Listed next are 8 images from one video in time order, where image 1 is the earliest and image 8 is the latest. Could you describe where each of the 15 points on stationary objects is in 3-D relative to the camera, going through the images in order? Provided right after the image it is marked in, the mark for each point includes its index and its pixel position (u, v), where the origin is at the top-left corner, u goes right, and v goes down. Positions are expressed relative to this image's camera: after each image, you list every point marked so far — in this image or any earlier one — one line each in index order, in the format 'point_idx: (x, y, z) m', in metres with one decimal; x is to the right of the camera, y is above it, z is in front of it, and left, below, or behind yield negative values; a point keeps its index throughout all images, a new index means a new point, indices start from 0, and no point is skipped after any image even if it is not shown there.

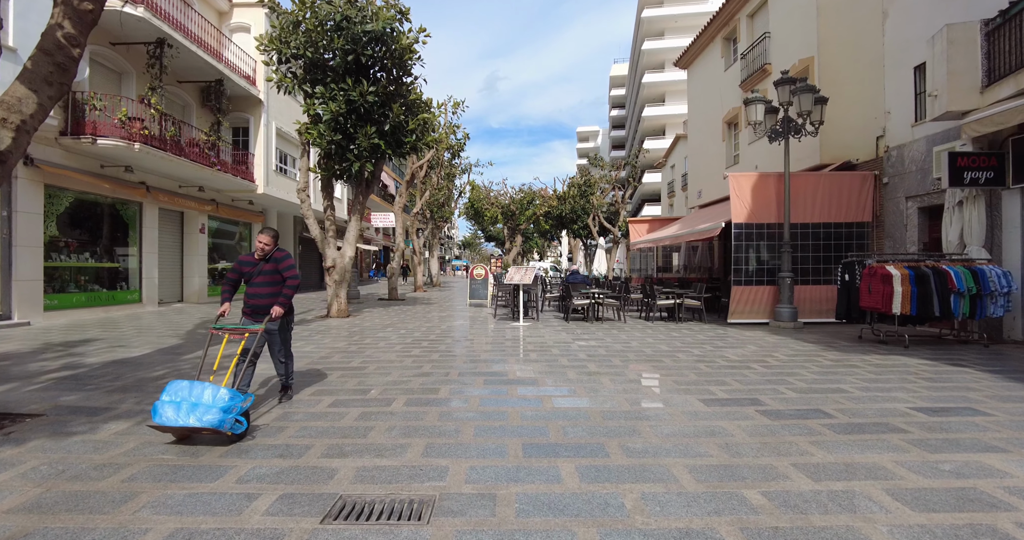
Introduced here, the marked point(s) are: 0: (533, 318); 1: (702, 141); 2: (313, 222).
0: (+0.5, -1.2, +12.2) m
1: (+7.4, +4.9, +19.8) m
2: (-4.9, +1.1, +12.6) m
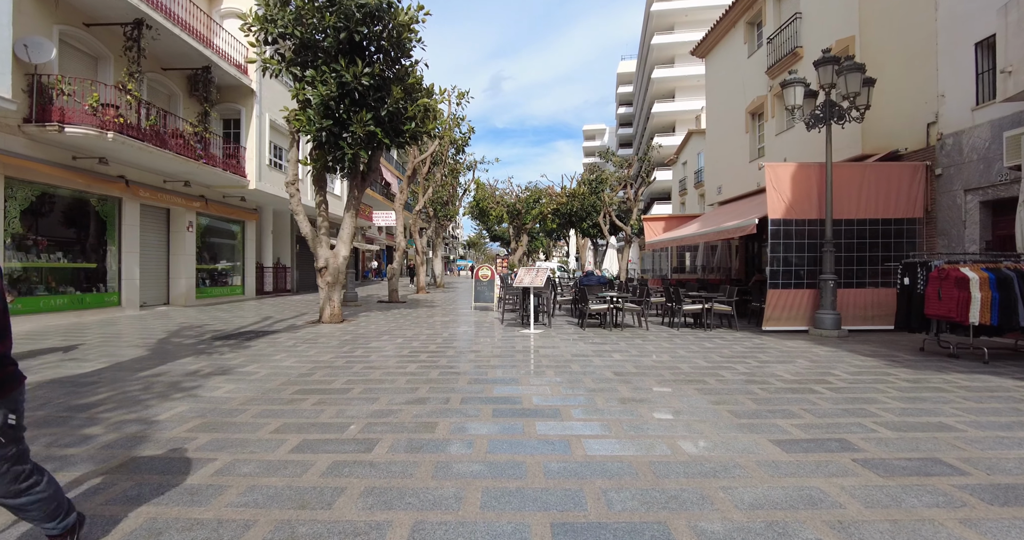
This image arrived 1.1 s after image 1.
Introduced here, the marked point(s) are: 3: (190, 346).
0: (+0.7, -1.2, +11.0) m
1: (+7.6, +4.9, +18.6) m
2: (-4.7, +1.1, +11.6) m
3: (-5.2, -1.2, +8.3) m
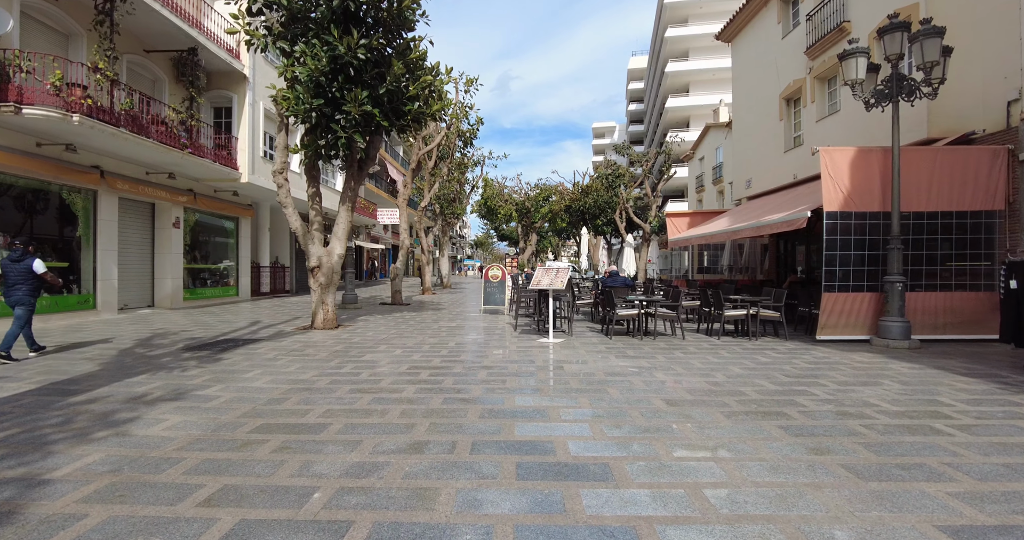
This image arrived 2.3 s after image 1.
0: (+1.0, -1.2, +9.7) m
1: (+8.0, +4.9, +17.2) m
2: (-4.4, +1.1, +10.3) m
3: (-5.0, -1.2, +7.1) m
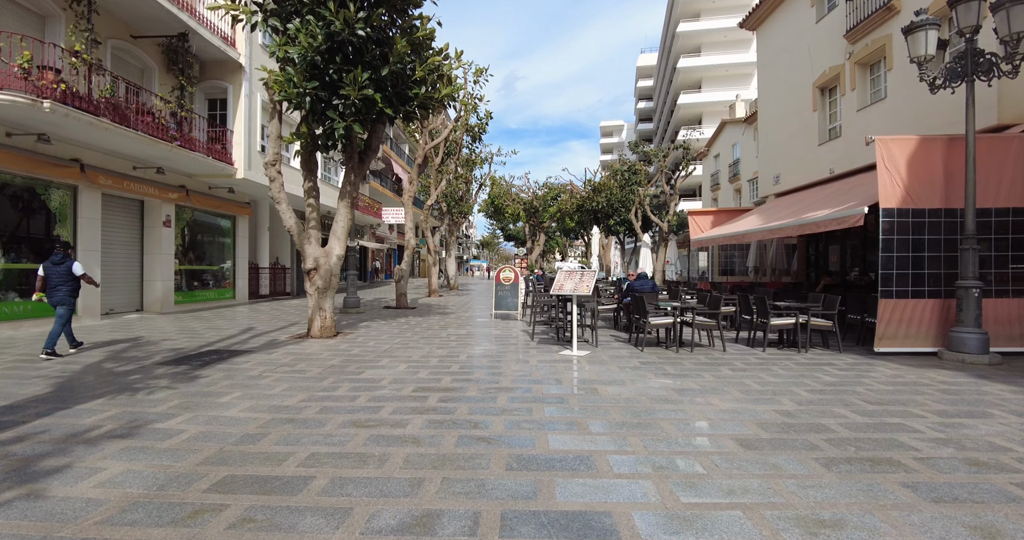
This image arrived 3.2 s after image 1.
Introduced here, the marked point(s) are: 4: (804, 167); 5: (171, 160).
0: (+1.3, -1.2, +8.7) m
1: (+8.4, +4.8, +16.1) m
2: (-4.1, +1.1, +9.4) m
3: (-4.7, -1.3, +6.2) m
4: (+8.3, +3.0, +14.6) m
5: (-8.4, +2.7, +12.6) m
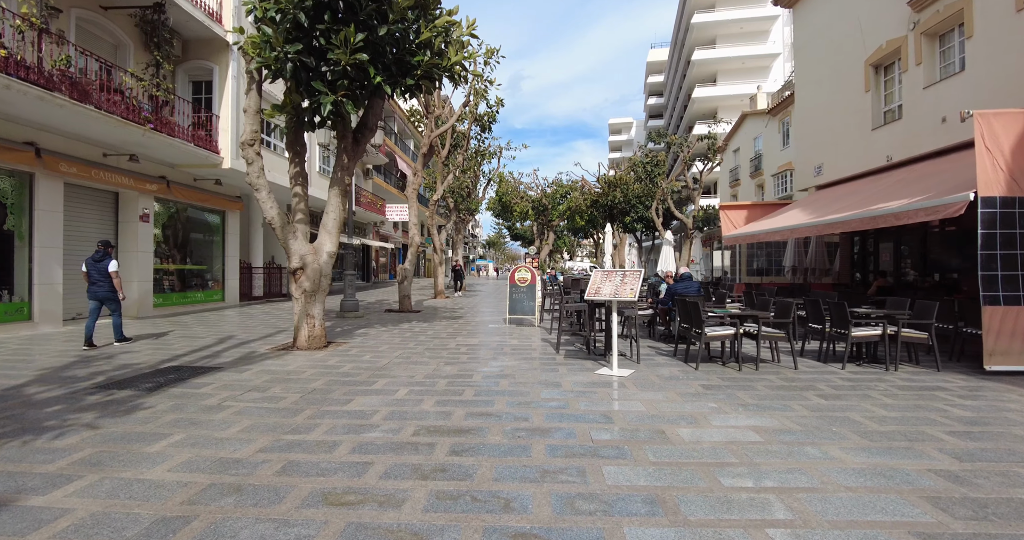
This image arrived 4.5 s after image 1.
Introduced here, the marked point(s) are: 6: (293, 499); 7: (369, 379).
0: (+1.6, -1.2, +7.2) m
1: (+8.8, +4.8, +14.6) m
2: (-3.8, +1.1, +8.0) m
3: (-4.4, -1.3, +4.7) m
4: (+8.7, +3.0, +13.1) m
5: (-8.0, +2.7, +11.2) m
6: (-1.3, -1.3, +3.2) m
7: (-1.7, -1.3, +6.1) m
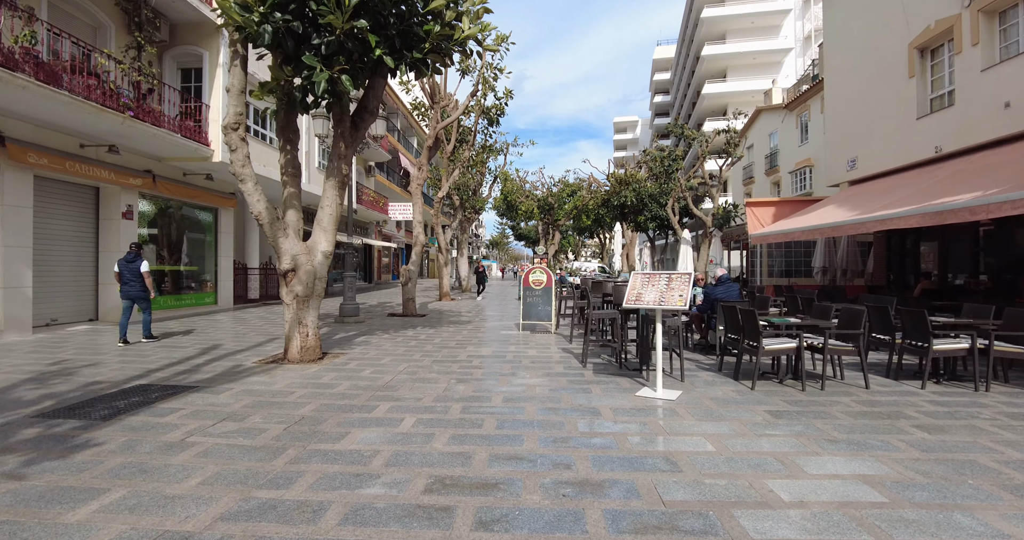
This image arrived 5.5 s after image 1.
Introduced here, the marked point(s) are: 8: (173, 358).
0: (+1.9, -1.3, +6.3) m
1: (+9.1, +4.8, +13.6) m
2: (-3.5, +1.0, +7.0) m
3: (-4.2, -1.3, +3.8) m
4: (+9.0, +2.9, +12.1) m
5: (-7.7, +2.7, +10.3) m
6: (-1.0, -1.4, +2.2) m
7: (-1.4, -1.3, +5.2) m
8: (-5.0, -1.3, +7.5) m
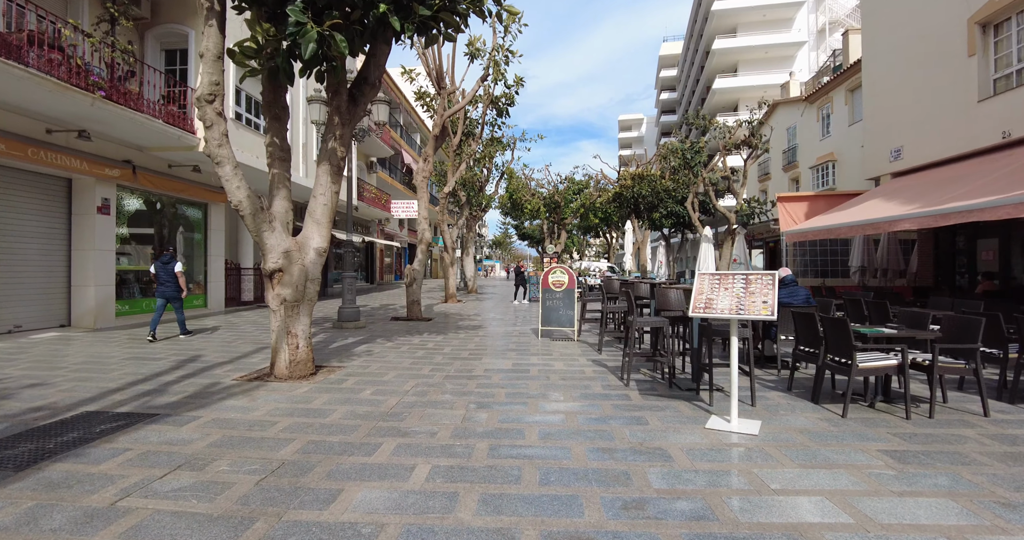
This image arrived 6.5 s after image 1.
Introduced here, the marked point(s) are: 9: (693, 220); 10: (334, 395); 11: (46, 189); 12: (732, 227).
0: (+2.2, -1.3, +5.1) m
1: (+9.5, +4.8, +12.4) m
2: (-3.2, +1.0, +5.9) m
3: (-3.9, -1.3, +2.7) m
4: (+9.4, +2.9, +10.9) m
5: (-7.4, +2.7, +9.2) m
6: (-0.7, -1.4, +1.1) m
7: (-1.1, -1.3, +4.1) m
8: (-4.6, -1.3, +6.4) m
9: (+6.8, +1.9, +19.5) m
10: (-1.9, -1.3, +5.5) m
11: (-8.7, +1.5, +9.6) m
12: (+7.4, +1.5, +17.4) m
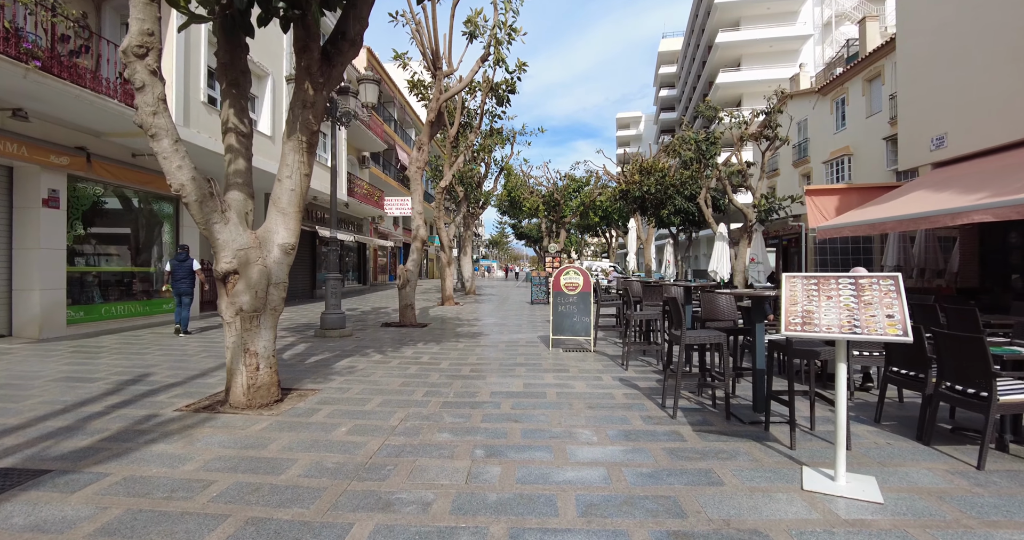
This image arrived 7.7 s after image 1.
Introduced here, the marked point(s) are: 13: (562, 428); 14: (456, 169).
0: (+2.4, -1.3, +3.9) m
1: (+9.5, +4.8, +11.3) m
2: (-3.0, +1.0, +4.7) m
3: (-3.7, -1.3, +1.5) m
4: (+9.4, +2.9, +9.8) m
5: (-7.3, +2.6, +7.9) m
6: (-0.6, -1.4, -0.1) m
7: (-1.0, -1.3, +2.8) m
8: (-4.5, -1.3, +5.2) m
9: (+6.8, +1.9, +18.3) m
10: (-1.7, -1.3, +4.2) m
11: (-8.6, +1.5, +8.3) m
12: (+7.4, +1.5, +16.2) m
13: (+0.4, -1.3, +4.4) m
14: (-1.7, +3.1, +15.9) m
